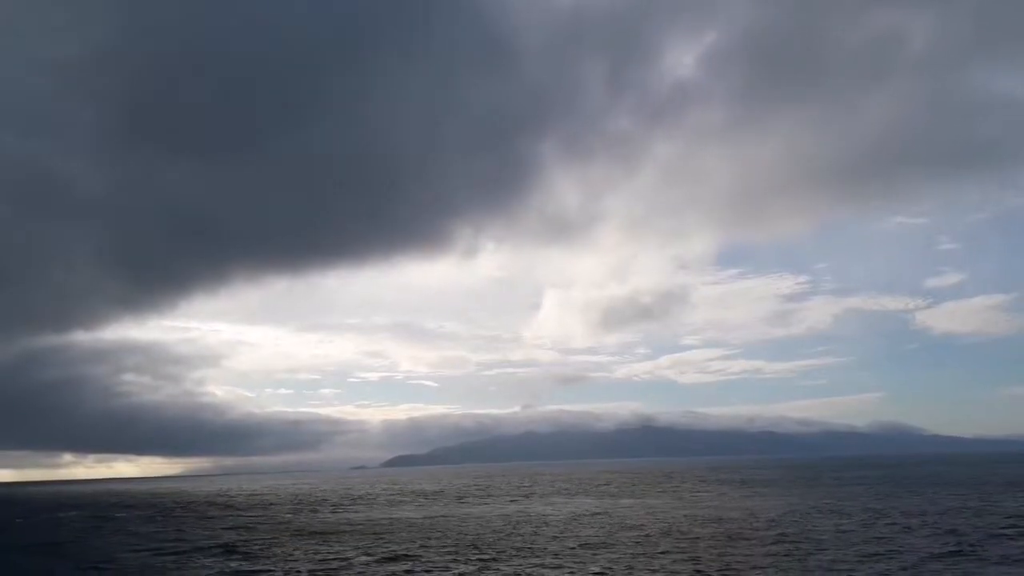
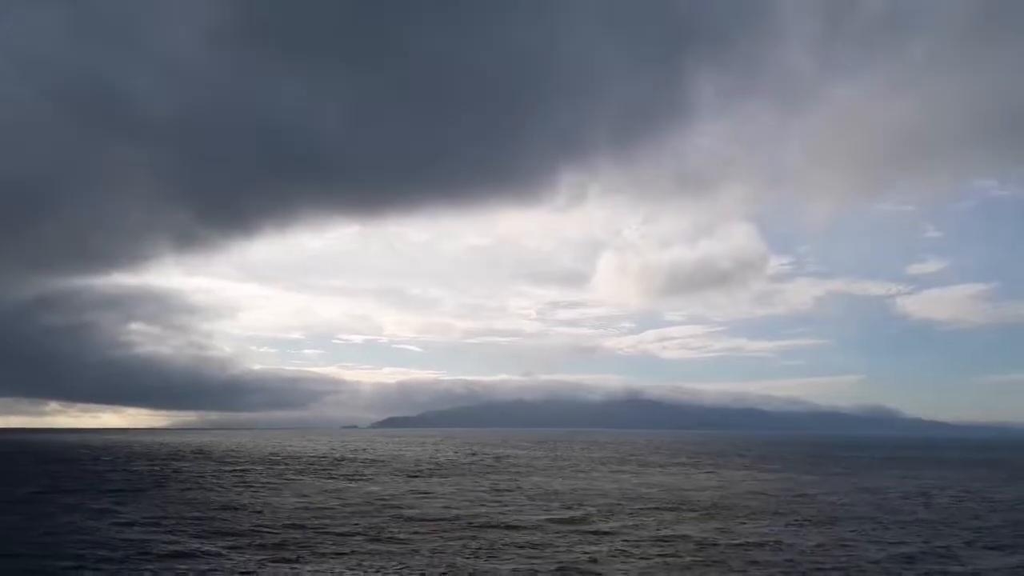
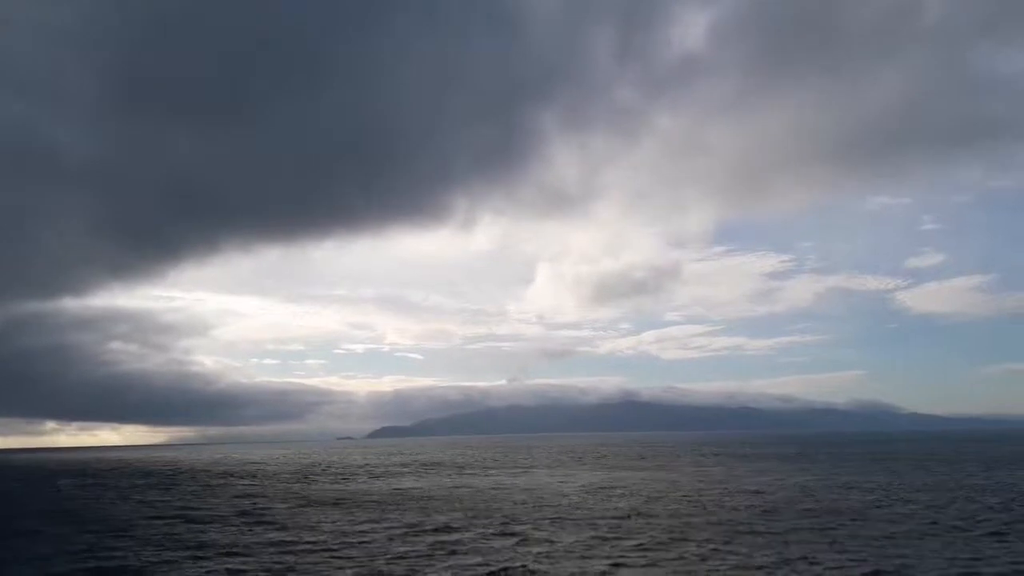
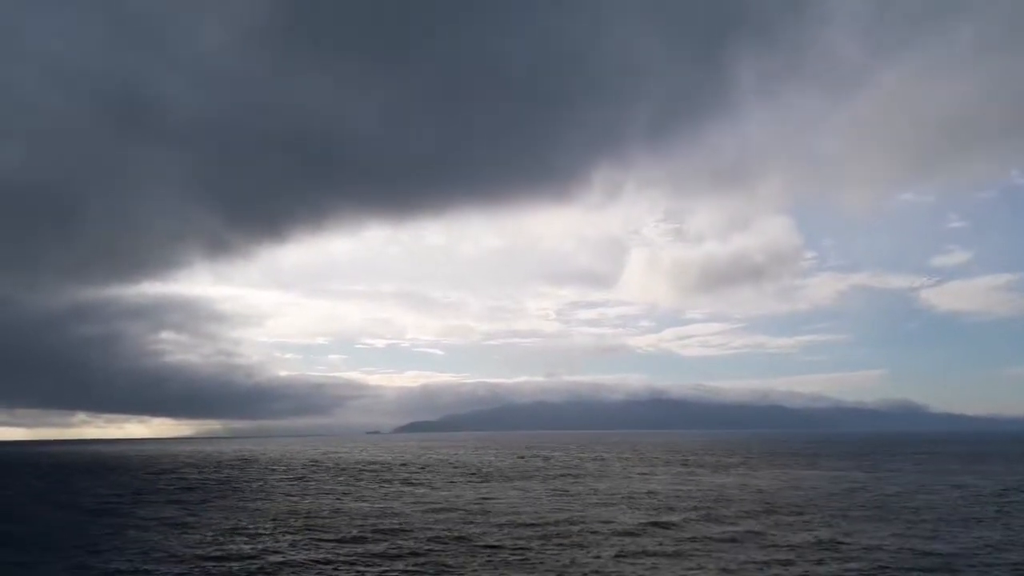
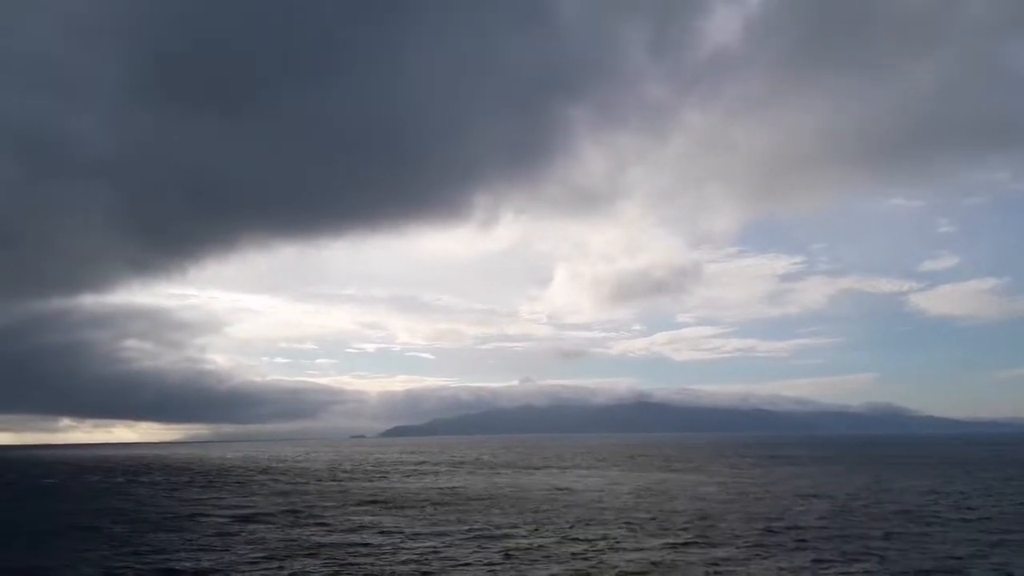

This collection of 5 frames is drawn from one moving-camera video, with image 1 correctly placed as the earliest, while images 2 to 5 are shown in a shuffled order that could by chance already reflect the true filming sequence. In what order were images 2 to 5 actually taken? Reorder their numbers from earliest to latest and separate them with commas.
3, 5, 2, 4
